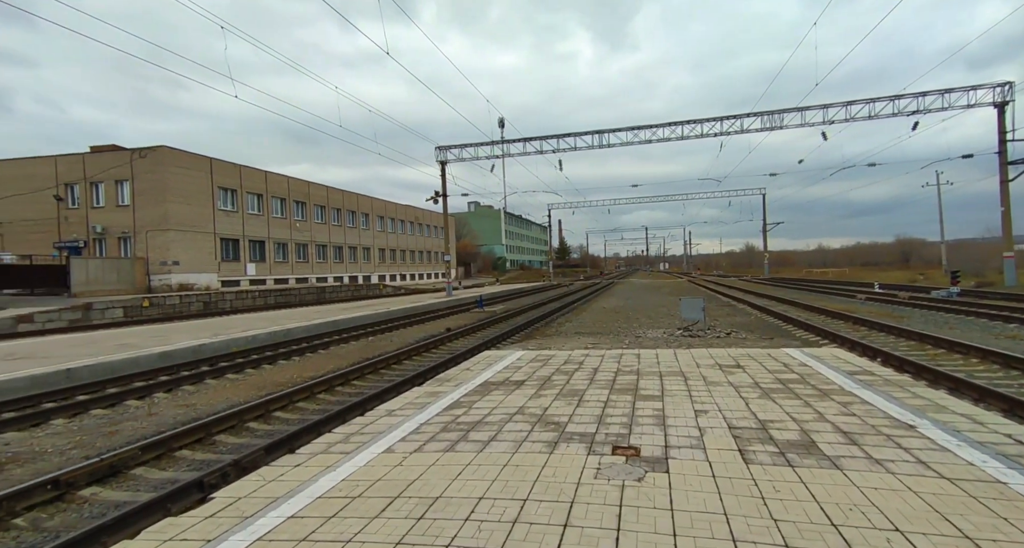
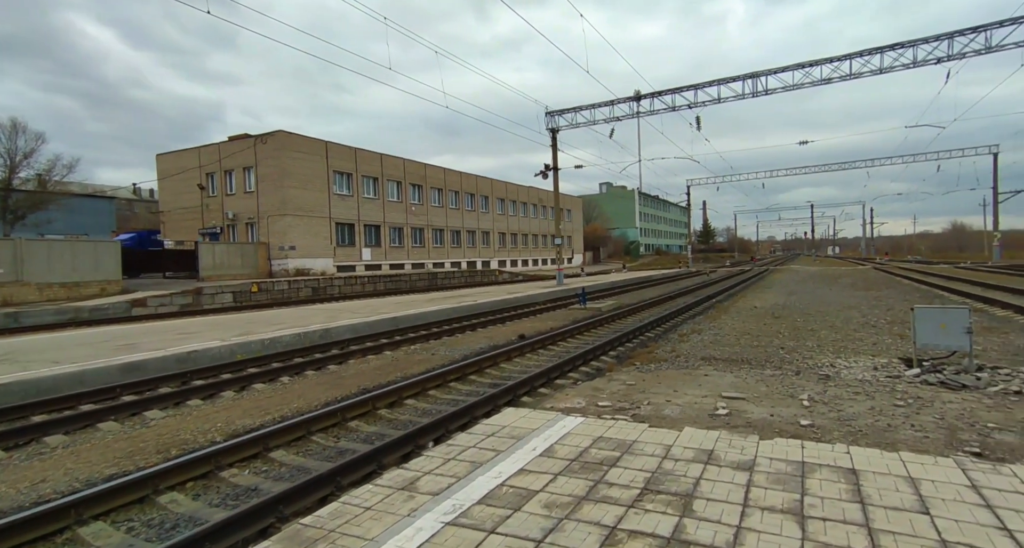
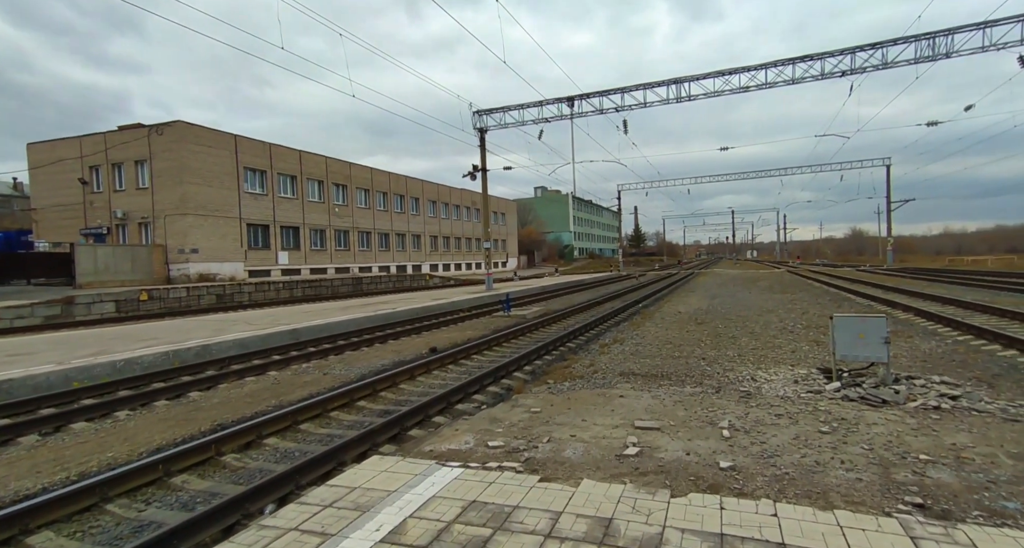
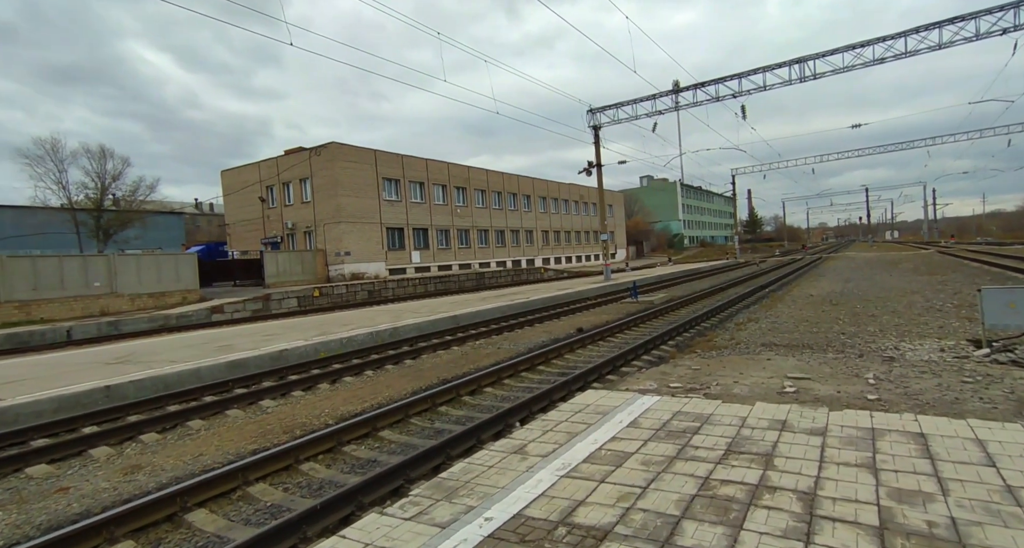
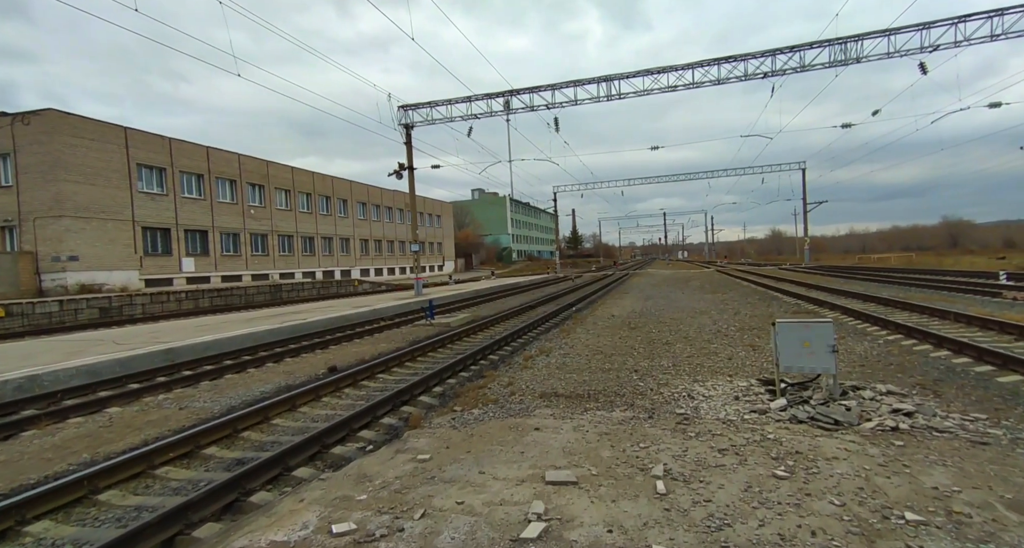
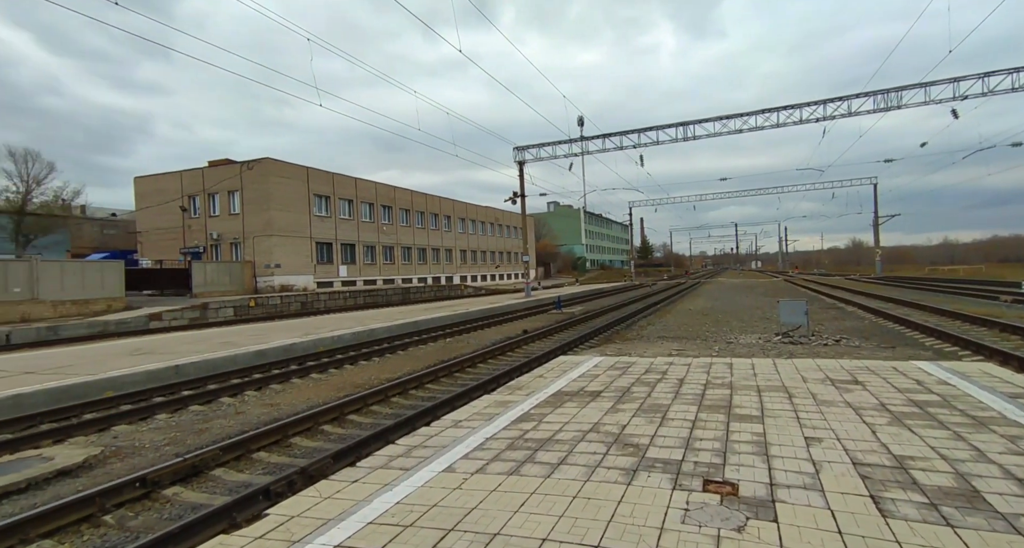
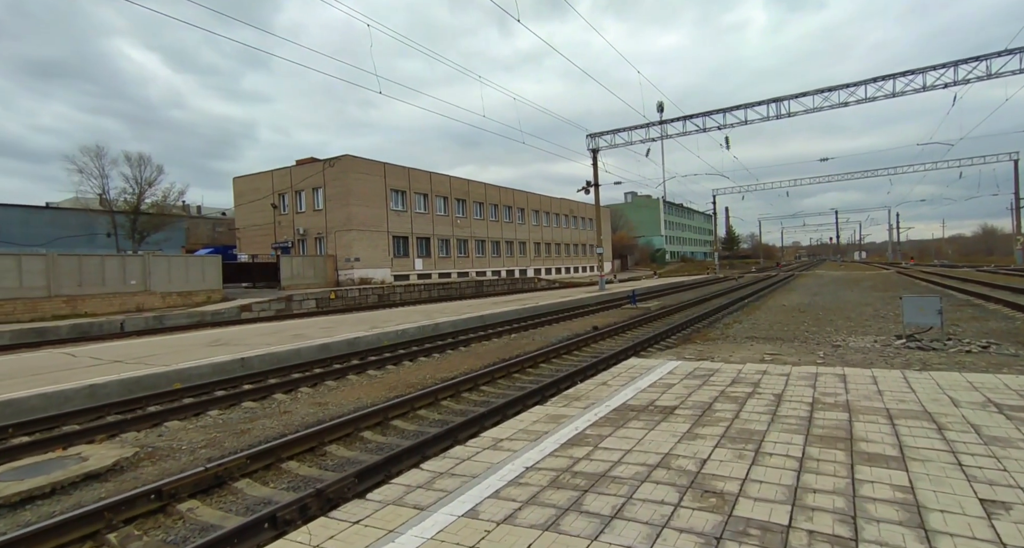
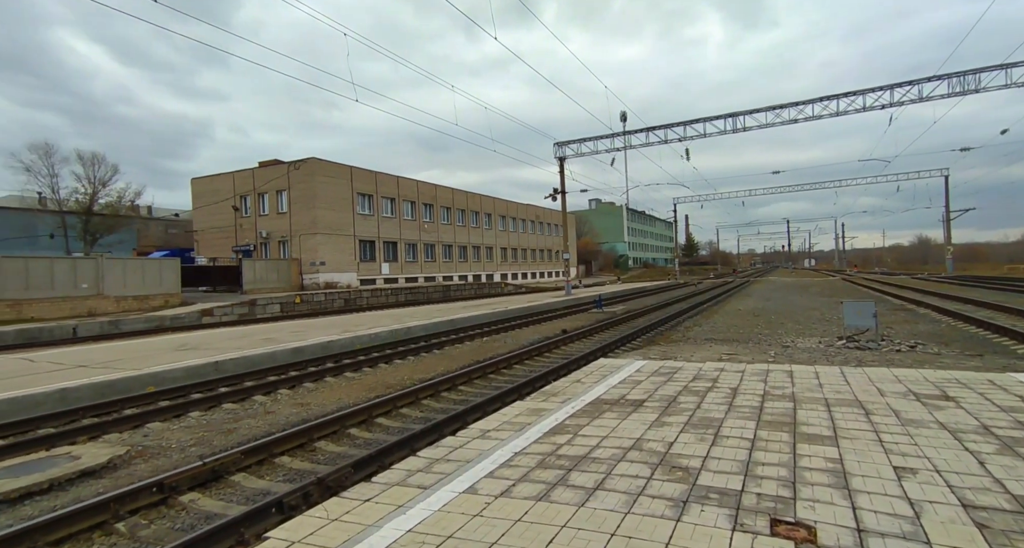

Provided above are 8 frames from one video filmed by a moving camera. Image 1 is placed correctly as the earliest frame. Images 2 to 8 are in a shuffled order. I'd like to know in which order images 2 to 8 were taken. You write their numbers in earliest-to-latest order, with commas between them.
6, 8, 7, 4, 2, 3, 5
